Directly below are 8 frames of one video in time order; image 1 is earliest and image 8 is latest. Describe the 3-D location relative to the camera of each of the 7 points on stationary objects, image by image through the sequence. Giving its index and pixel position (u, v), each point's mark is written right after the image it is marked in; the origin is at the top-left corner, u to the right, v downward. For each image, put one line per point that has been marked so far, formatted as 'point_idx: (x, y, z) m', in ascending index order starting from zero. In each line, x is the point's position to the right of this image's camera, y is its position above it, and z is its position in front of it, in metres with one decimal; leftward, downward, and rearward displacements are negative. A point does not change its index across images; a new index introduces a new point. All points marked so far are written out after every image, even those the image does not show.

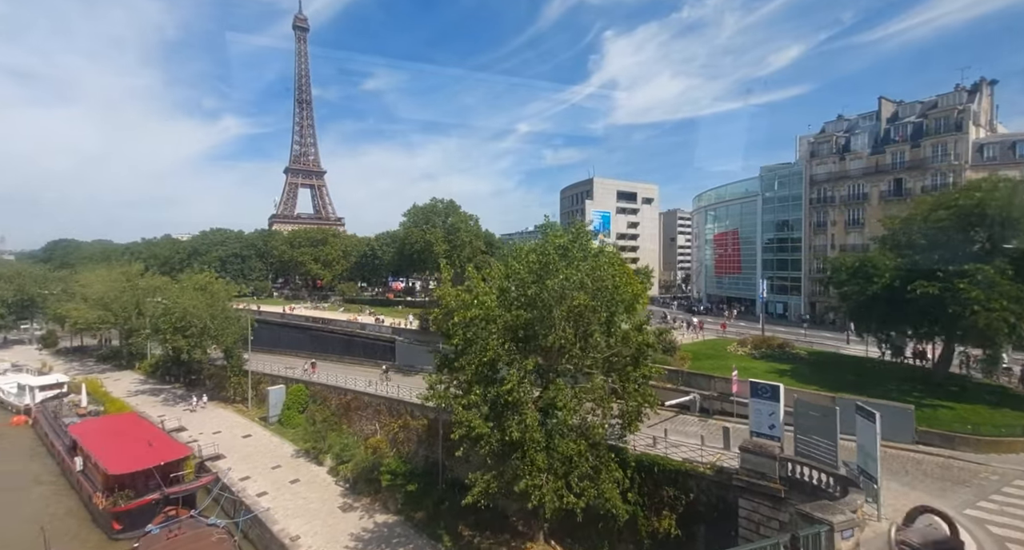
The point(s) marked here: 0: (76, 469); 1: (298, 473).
0: (-13.9, -6.2, +16.6) m
1: (-6.6, -6.1, +15.5) m
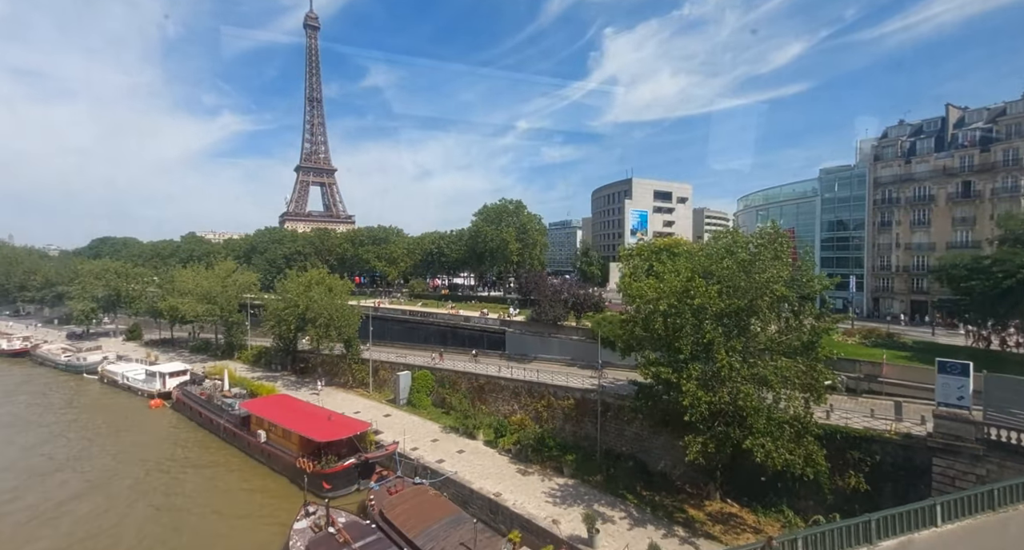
0: (-9.0, -6.0, +18.5) m
1: (-1.8, -5.9, +17.4) m
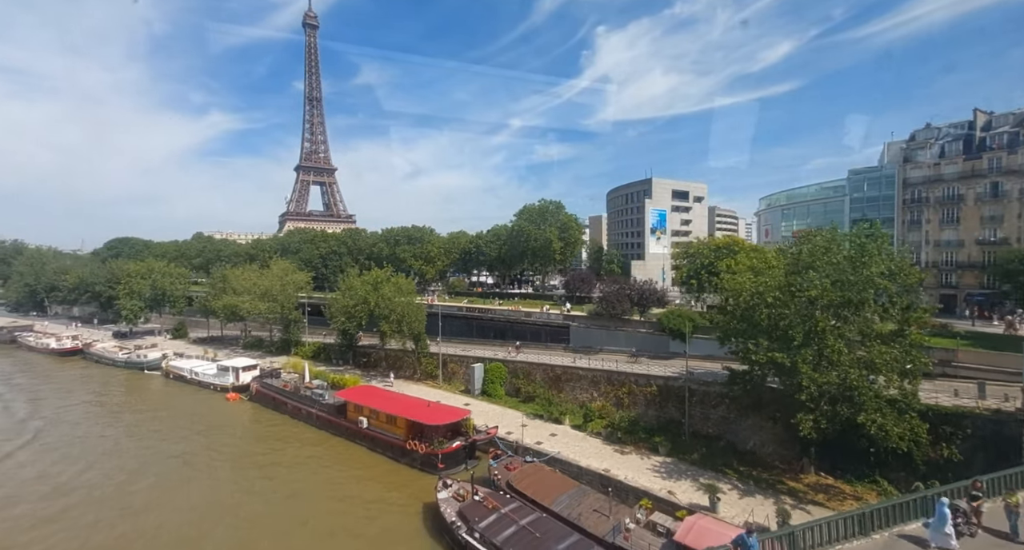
0: (-5.8, -6.0, +19.8) m
1: (+1.4, -5.8, +18.7) m
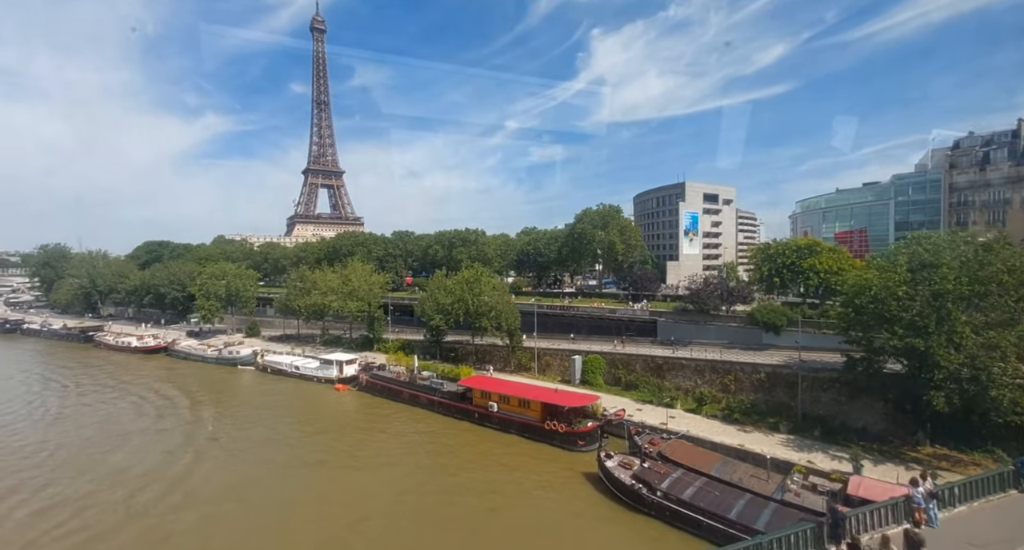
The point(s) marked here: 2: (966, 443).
0: (-0.8, -5.9, +21.8) m
1: (+6.4, -5.7, +20.7) m
2: (+14.5, -5.4, +15.9) m
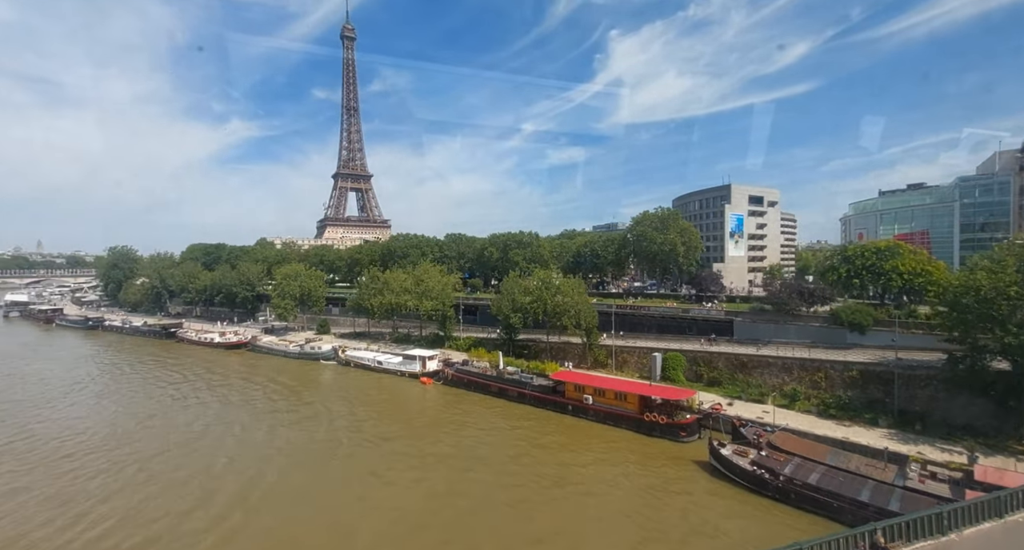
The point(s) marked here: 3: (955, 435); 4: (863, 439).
0: (+3.6, -5.9, +22.9) m
1: (+10.7, -5.7, +21.6) m
2: (+18.6, -5.4, +16.4) m
3: (+15.7, -5.7, +17.7) m
4: (+12.5, -5.9, +17.8) m
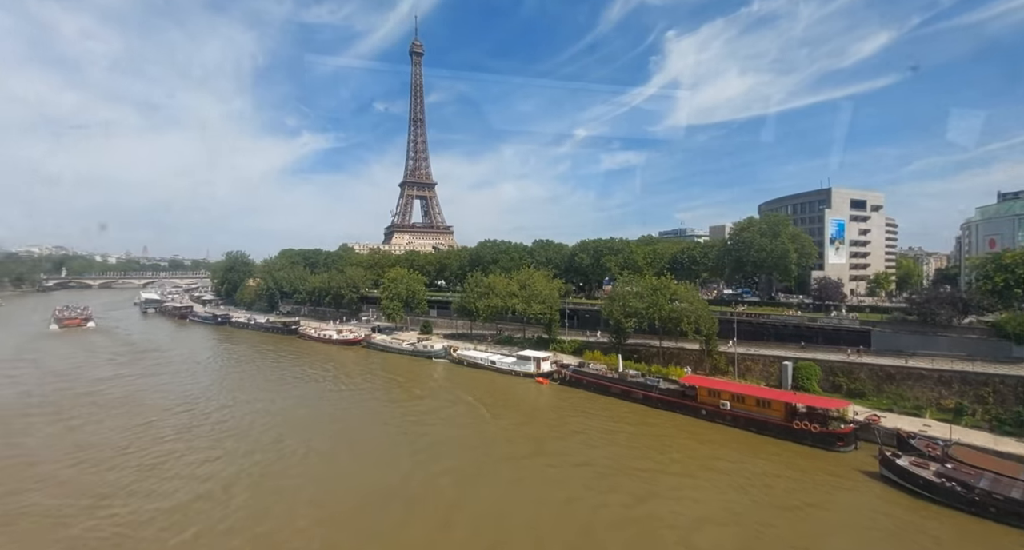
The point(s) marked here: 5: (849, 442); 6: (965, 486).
0: (+9.9, -6.1, +22.8) m
1: (+16.8, -6.0, +20.6) m
2: (+24.0, -5.7, +14.6) m
3: (+21.3, -6.0, +16.2) m
4: (+18.2, -6.2, +16.7) m
5: (+13.2, -6.5, +19.4) m
6: (+13.3, -6.3, +14.7) m
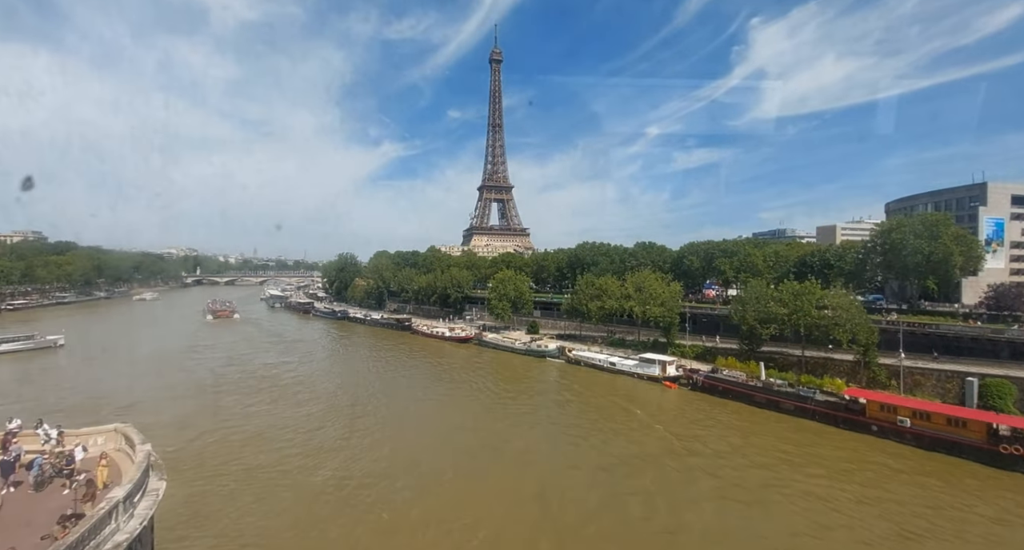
0: (+16.3, -6.2, +20.5) m
1: (+22.8, -6.2, +17.2) m
2: (+28.9, -5.9, +10.1) m
3: (+26.5, -6.2, +12.1) m
4: (+23.5, -6.3, +13.1) m
5: (+19.0, -6.6, +16.6) m
6: (+18.4, -6.3, +11.9) m
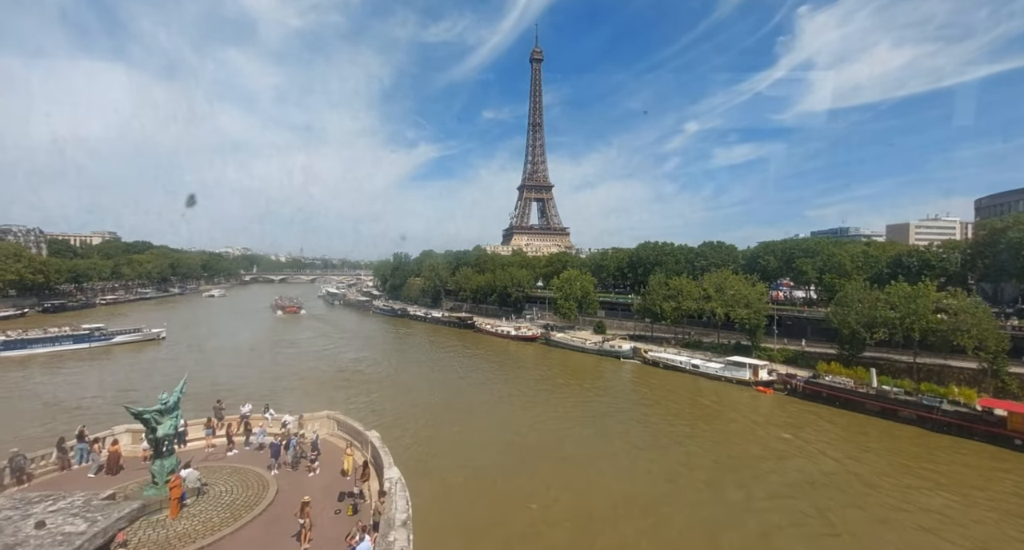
0: (+20.7, -6.3, +18.6) m
1: (+26.9, -6.2, +14.8) m
2: (+32.4, -6.0, +7.3) m
3: (+30.2, -6.3, +9.5) m
4: (+27.2, -6.4, +10.7) m
5: (+23.1, -6.7, +14.6) m
6: (+22.1, -6.4, +9.9) m
